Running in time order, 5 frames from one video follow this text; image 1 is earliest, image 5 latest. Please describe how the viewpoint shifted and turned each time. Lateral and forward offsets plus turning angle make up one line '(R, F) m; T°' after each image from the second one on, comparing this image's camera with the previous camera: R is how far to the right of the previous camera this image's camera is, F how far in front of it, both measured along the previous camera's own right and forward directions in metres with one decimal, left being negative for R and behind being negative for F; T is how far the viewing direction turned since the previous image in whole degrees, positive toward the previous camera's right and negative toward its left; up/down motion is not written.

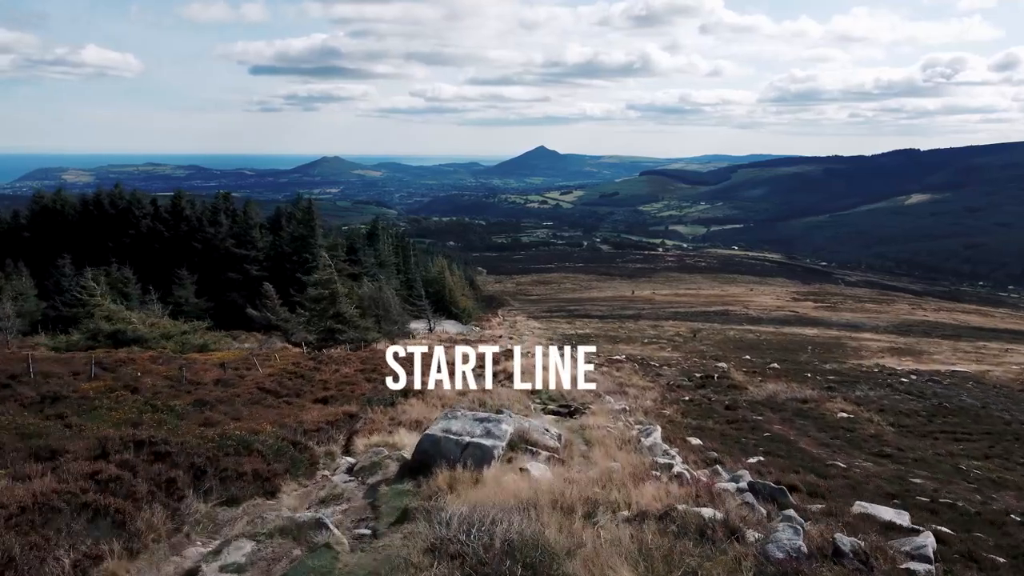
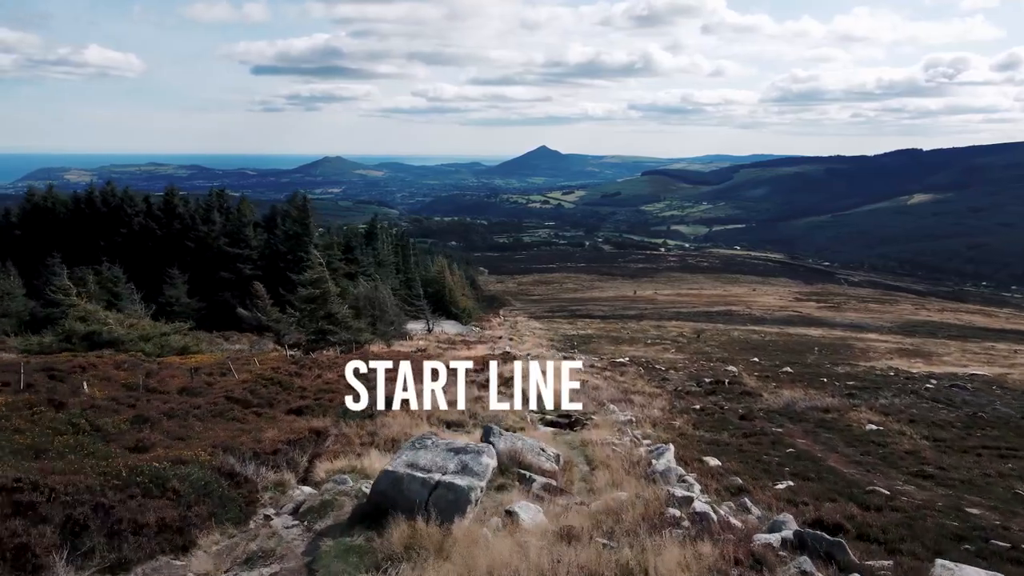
(+0.2, +1.5) m; 0°
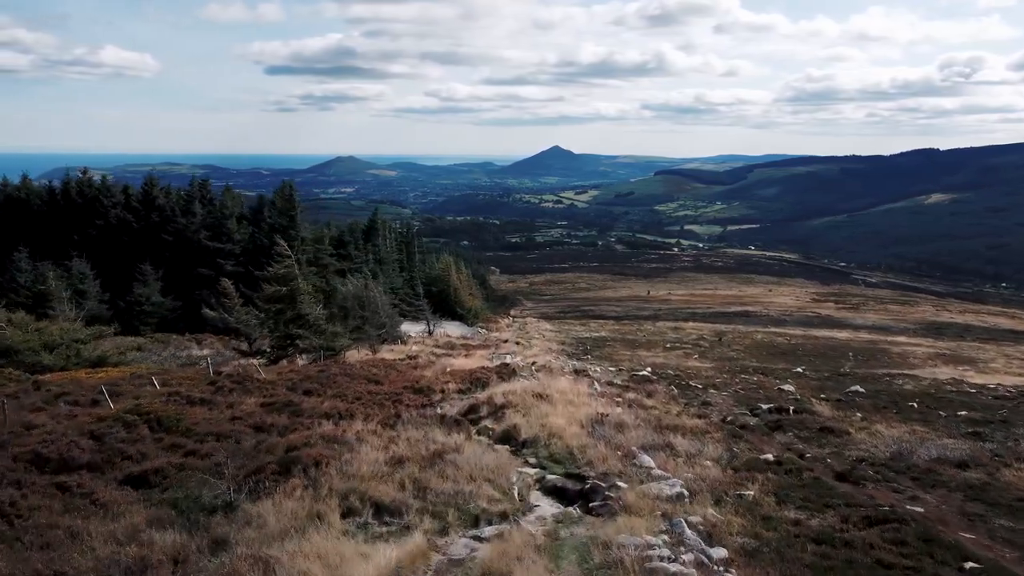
(+0.5, +5.5) m; -1°
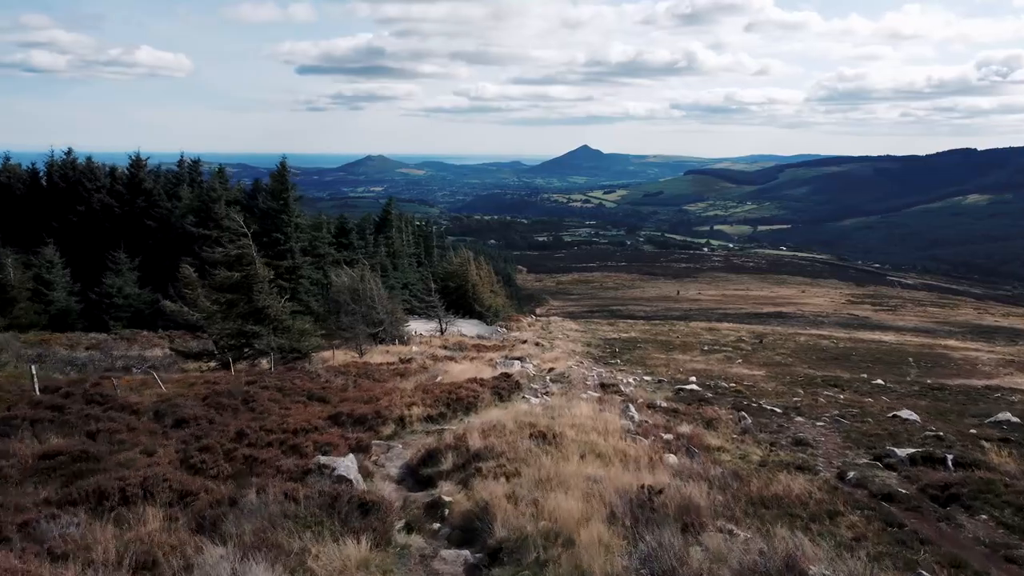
(+0.7, +6.3) m; -3°
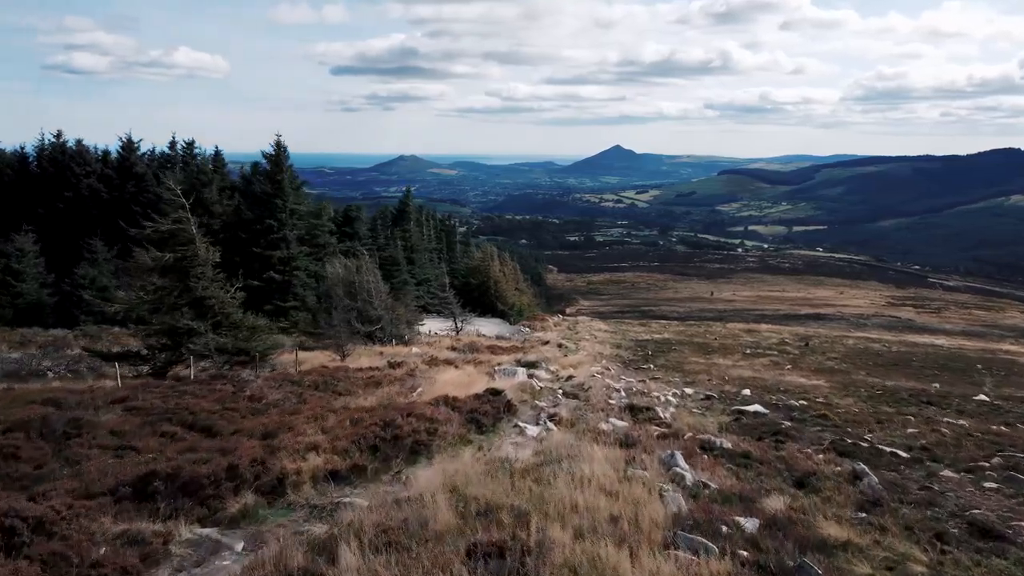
(+0.9, +5.4) m; -3°
